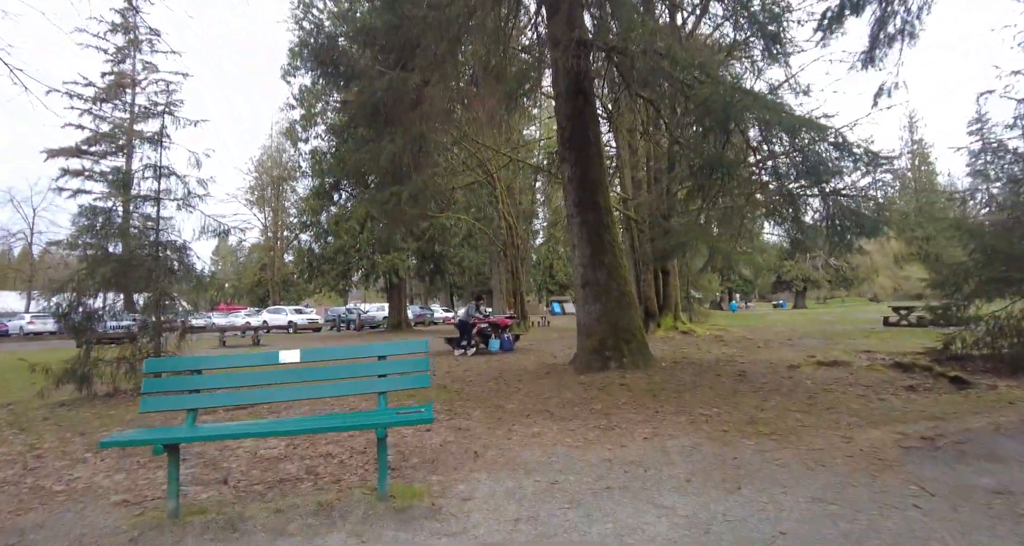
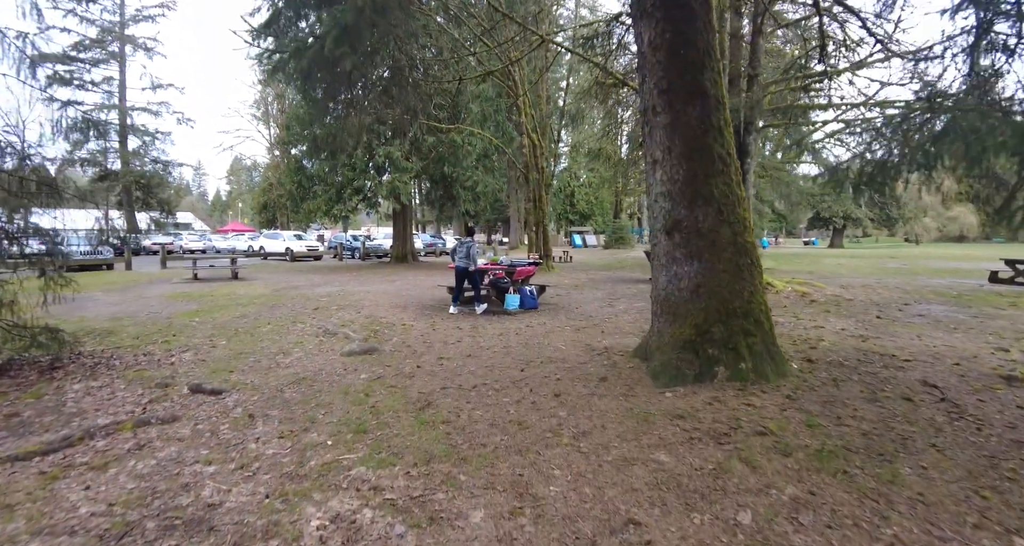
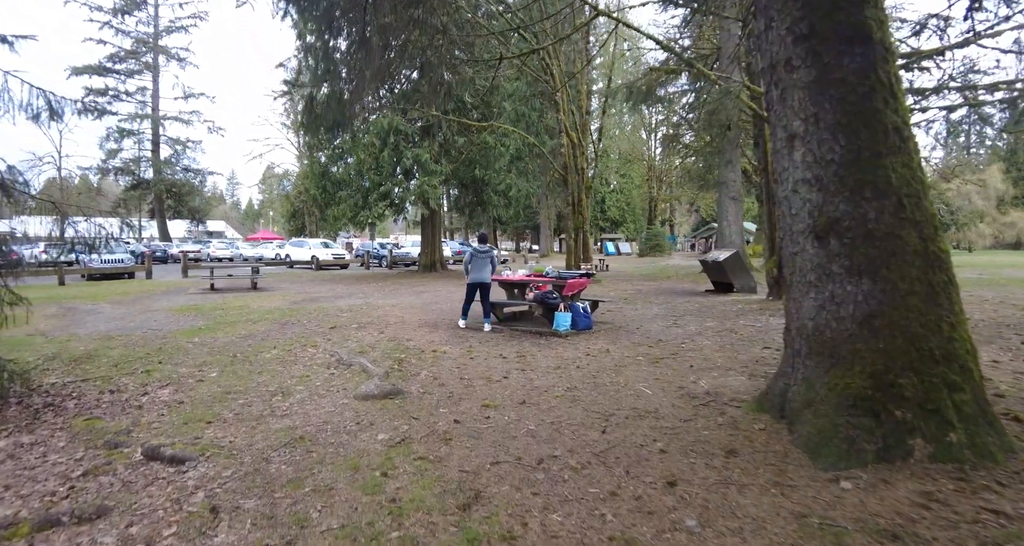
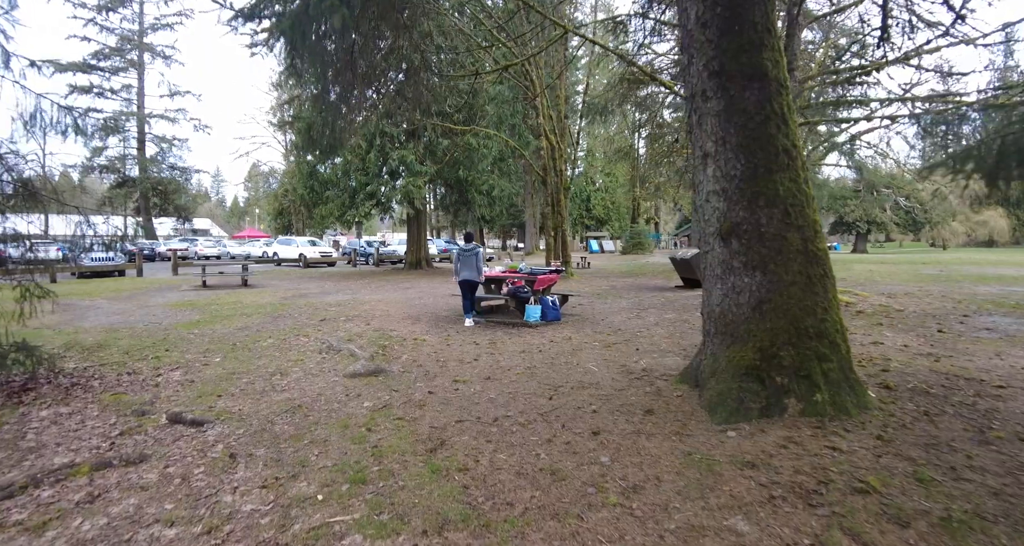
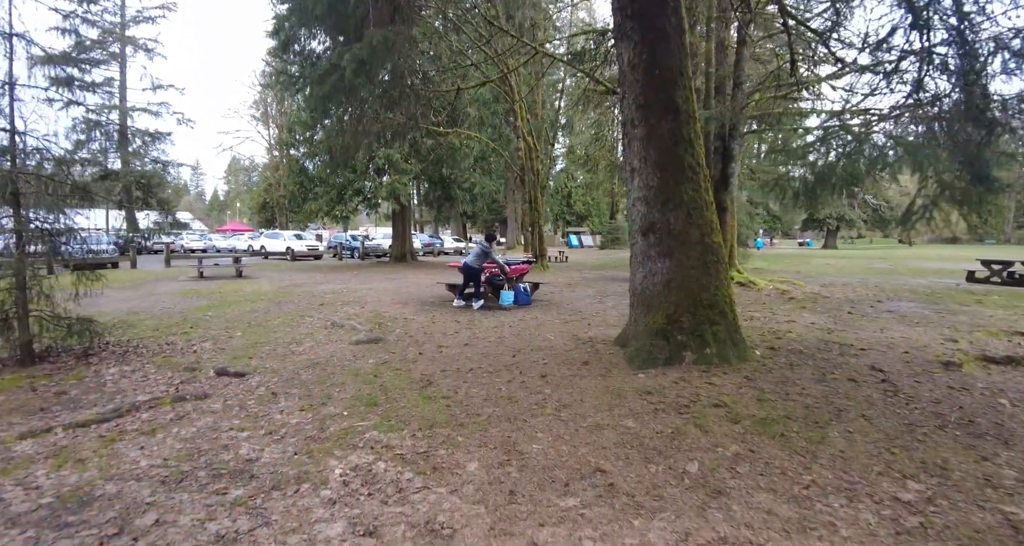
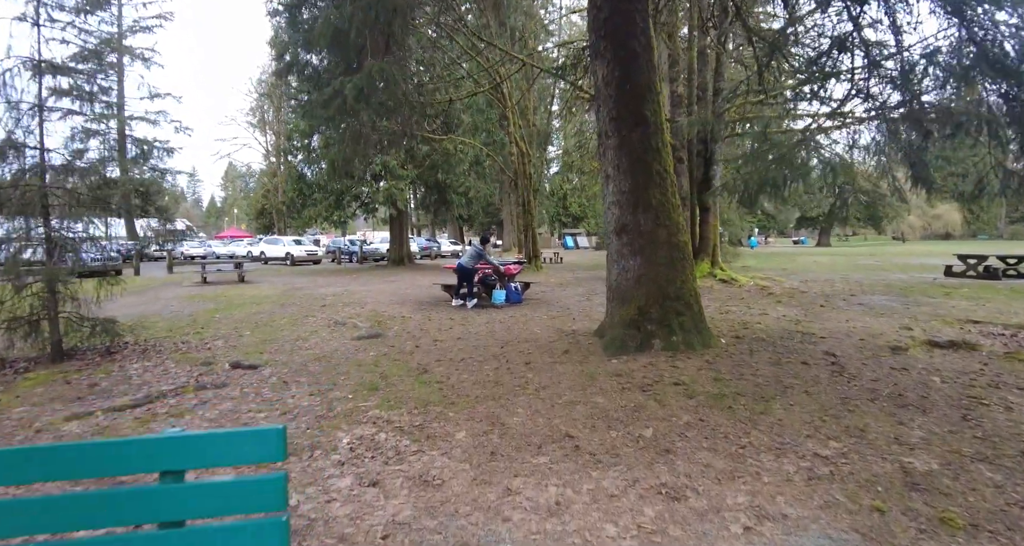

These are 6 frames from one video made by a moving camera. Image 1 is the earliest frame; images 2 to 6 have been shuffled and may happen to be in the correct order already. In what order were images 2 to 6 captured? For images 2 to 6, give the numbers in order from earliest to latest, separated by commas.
6, 5, 2, 4, 3
